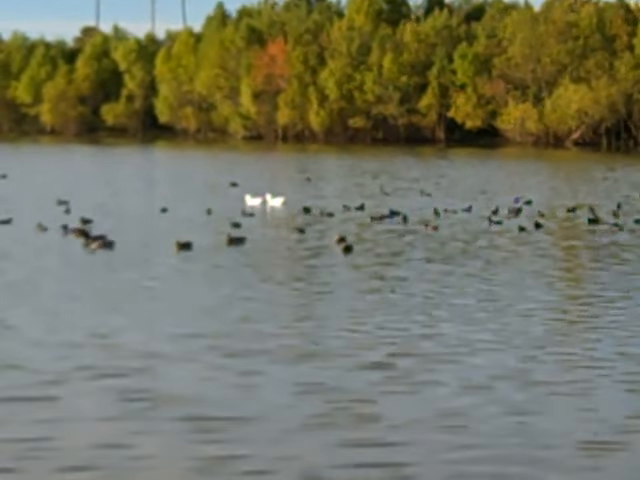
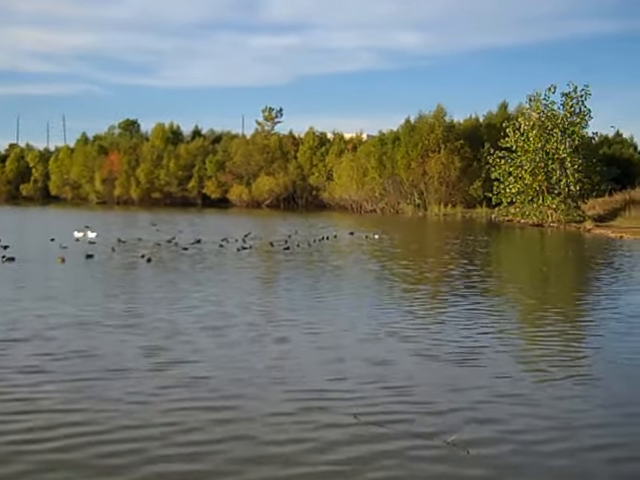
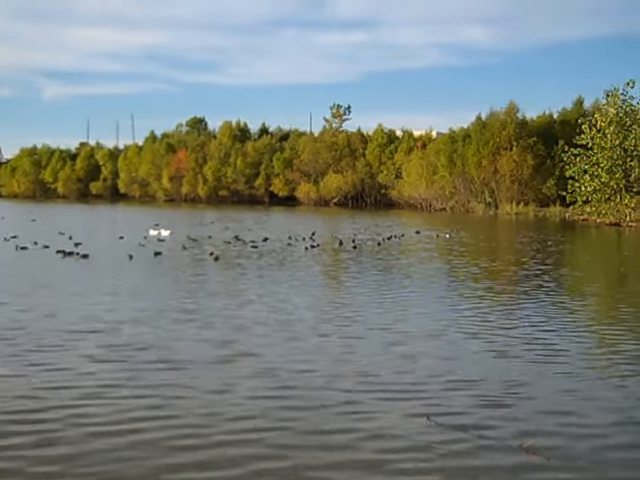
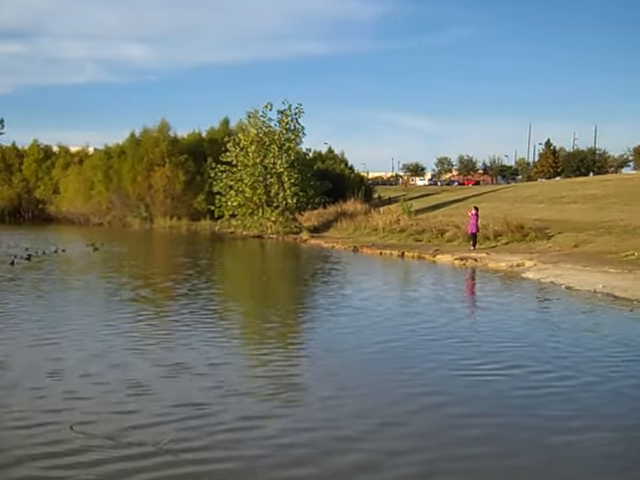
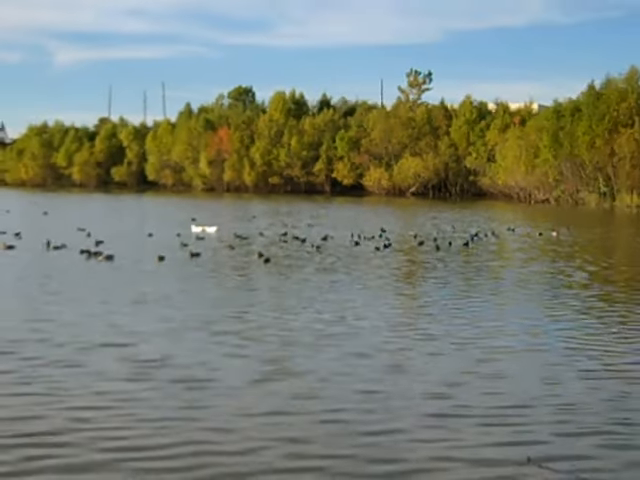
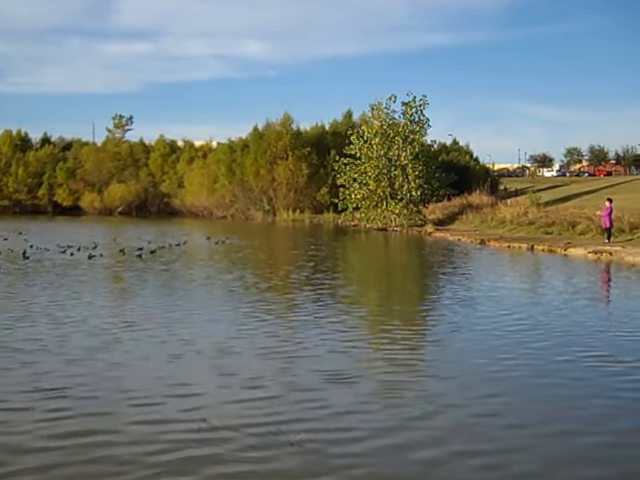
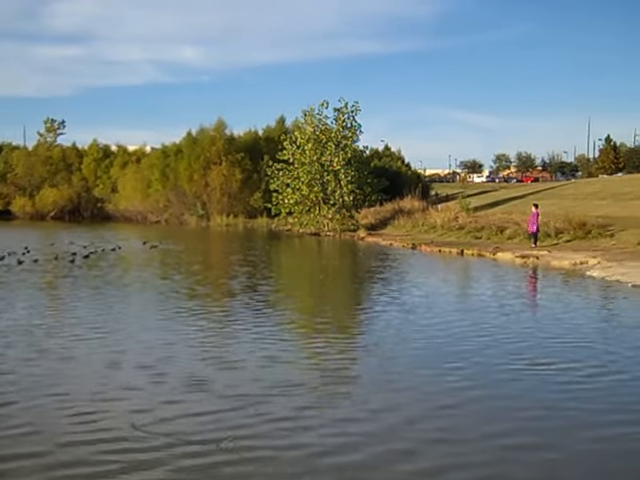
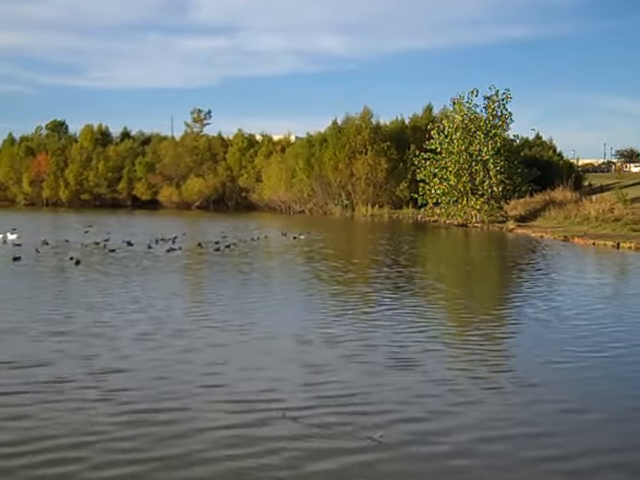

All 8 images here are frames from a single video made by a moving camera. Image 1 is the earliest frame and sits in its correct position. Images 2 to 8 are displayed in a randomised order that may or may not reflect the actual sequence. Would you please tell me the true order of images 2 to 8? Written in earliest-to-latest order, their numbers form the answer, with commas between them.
5, 3, 2, 8, 6, 7, 4
